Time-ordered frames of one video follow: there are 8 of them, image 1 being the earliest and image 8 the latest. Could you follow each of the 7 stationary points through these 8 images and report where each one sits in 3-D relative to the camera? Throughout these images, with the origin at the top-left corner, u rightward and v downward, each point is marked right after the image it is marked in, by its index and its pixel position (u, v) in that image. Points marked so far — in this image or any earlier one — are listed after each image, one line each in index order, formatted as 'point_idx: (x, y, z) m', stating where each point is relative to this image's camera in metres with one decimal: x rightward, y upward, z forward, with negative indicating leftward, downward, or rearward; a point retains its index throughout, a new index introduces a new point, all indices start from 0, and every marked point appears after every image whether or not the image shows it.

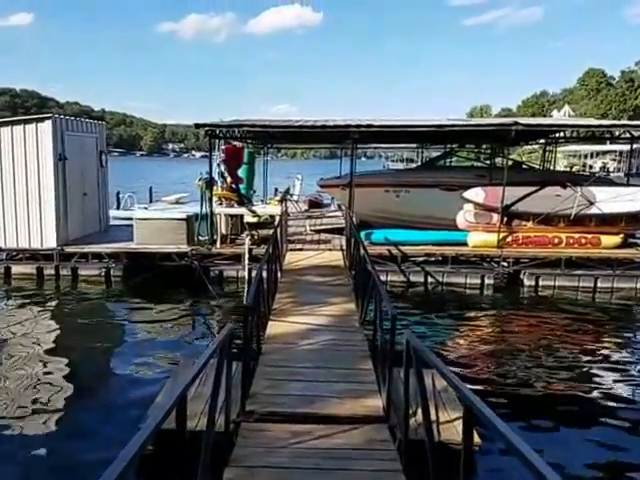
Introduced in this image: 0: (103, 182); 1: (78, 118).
0: (-3.9, +1.1, +13.8) m
1: (-4.0, +2.0, +12.4) m
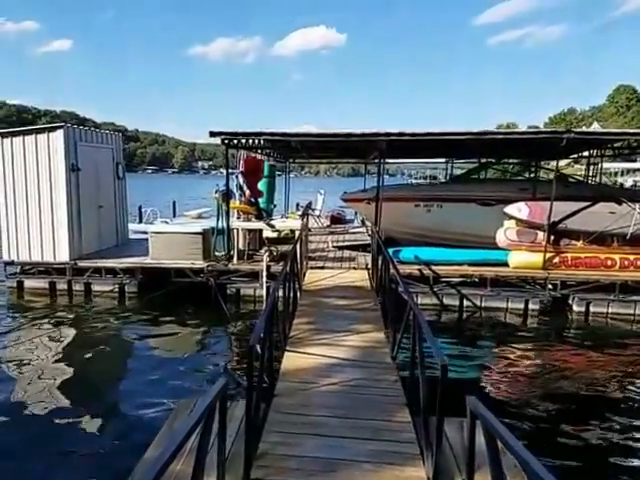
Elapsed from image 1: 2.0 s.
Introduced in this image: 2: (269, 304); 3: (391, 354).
0: (-3.4, +0.8, +13.3) m
1: (-3.6, +1.8, +11.9) m
2: (-0.3, -0.3, +4.3) m
3: (+0.5, -0.8, +4.9) m
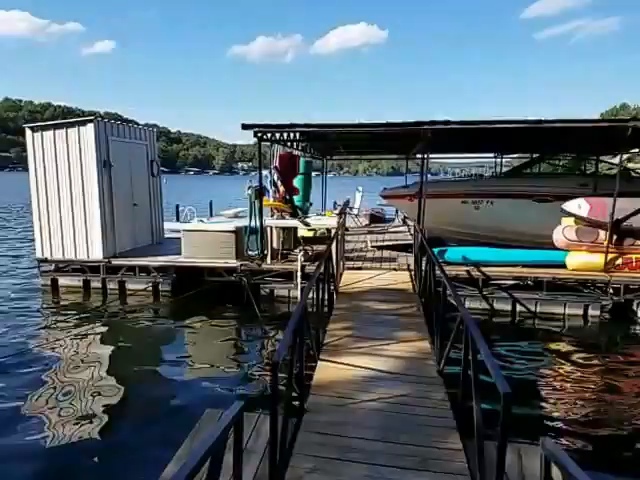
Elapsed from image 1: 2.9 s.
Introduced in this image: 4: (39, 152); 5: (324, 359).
0: (-2.8, +0.8, +12.9) m
1: (-3.0, +1.8, +11.6) m
2: (-0.1, -0.3, +3.8) m
3: (+0.7, -0.7, +4.3) m
4: (-4.0, +1.2, +10.7) m
5: (0.0, -0.7, +4.5) m
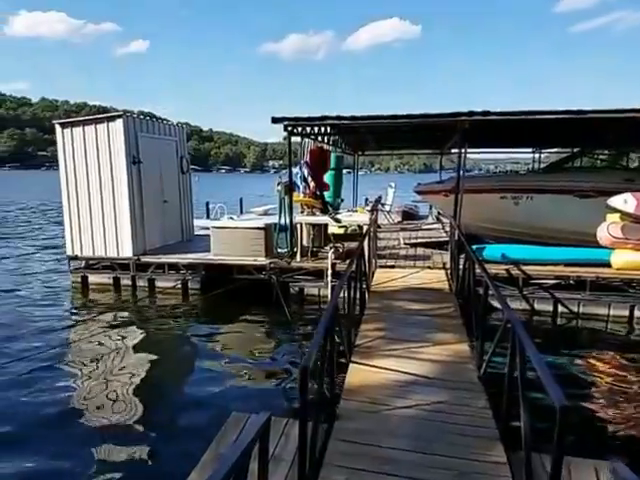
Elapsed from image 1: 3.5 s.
0: (-2.3, +0.9, +12.8) m
1: (-2.5, +1.8, +11.5) m
2: (+0.1, -0.3, +3.6) m
3: (+0.9, -0.7, +4.1) m
4: (-3.5, +1.3, +10.6) m
5: (+0.2, -0.7, +4.3) m
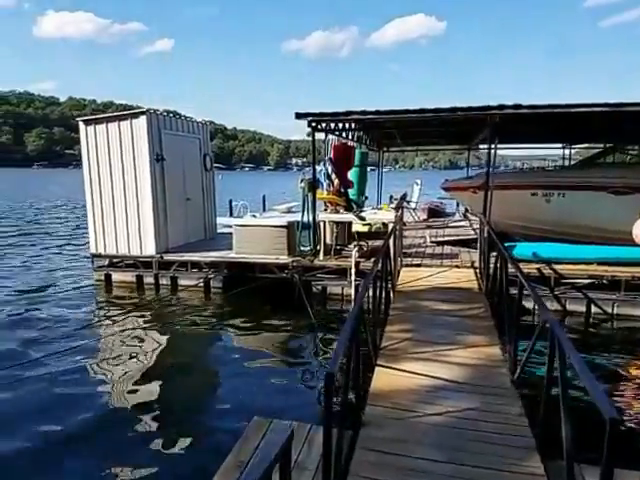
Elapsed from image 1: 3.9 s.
0: (-1.9, +0.9, +12.7) m
1: (-2.2, +1.9, +11.4) m
2: (+0.2, -0.3, +3.4) m
3: (+1.0, -0.7, +3.9) m
4: (-3.2, +1.3, +10.6) m
5: (+0.3, -0.7, +4.1) m
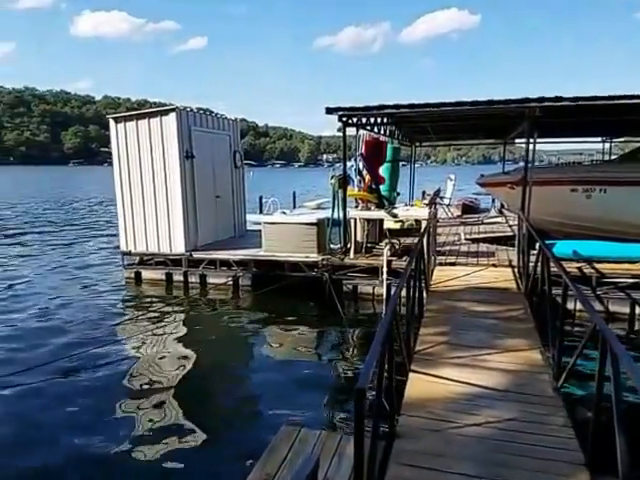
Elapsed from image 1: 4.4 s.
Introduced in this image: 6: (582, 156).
0: (-1.4, +1.0, +12.6) m
1: (-1.7, +1.9, +11.2) m
2: (+0.3, -0.3, +3.2) m
3: (+1.1, -0.7, +3.6) m
4: (-2.8, +1.3, +10.5) m
5: (+0.5, -0.7, +3.9) m
6: (+3.7, +1.2, +10.7) m
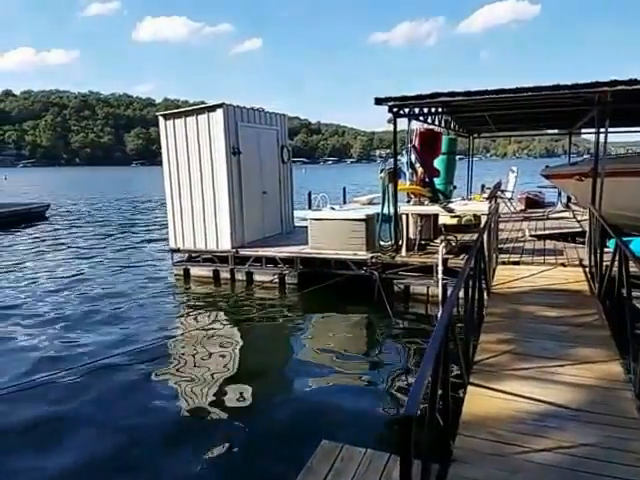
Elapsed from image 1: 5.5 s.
0: (-0.5, +1.0, +12.2) m
1: (-1.0, +2.0, +10.9) m
2: (+0.5, -0.3, +2.7) m
3: (+1.3, -0.7, +3.1) m
4: (-2.1, +1.4, +10.2) m
5: (+0.7, -0.7, +3.4) m
6: (+4.4, +1.2, +10.0) m
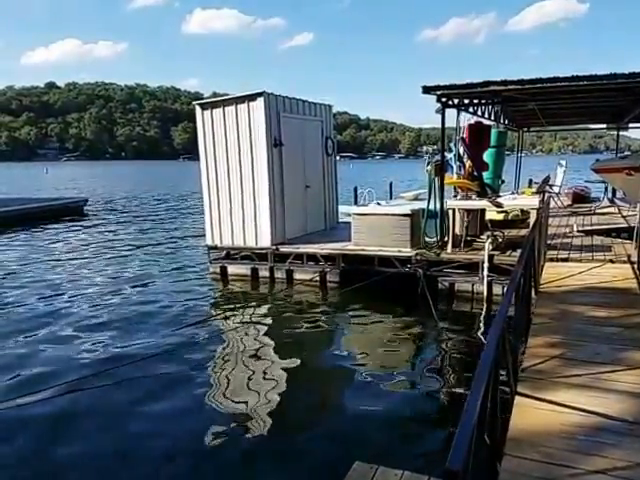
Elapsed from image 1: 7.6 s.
0: (+0.2, +1.1, +12.0) m
1: (-0.3, +2.0, +10.7) m
2: (+0.6, -0.3, +2.5) m
3: (+1.5, -0.7, +2.9) m
4: (-1.5, +1.5, +10.2) m
5: (+0.9, -0.6, +3.2) m
6: (+5.0, +1.3, +9.6) m
